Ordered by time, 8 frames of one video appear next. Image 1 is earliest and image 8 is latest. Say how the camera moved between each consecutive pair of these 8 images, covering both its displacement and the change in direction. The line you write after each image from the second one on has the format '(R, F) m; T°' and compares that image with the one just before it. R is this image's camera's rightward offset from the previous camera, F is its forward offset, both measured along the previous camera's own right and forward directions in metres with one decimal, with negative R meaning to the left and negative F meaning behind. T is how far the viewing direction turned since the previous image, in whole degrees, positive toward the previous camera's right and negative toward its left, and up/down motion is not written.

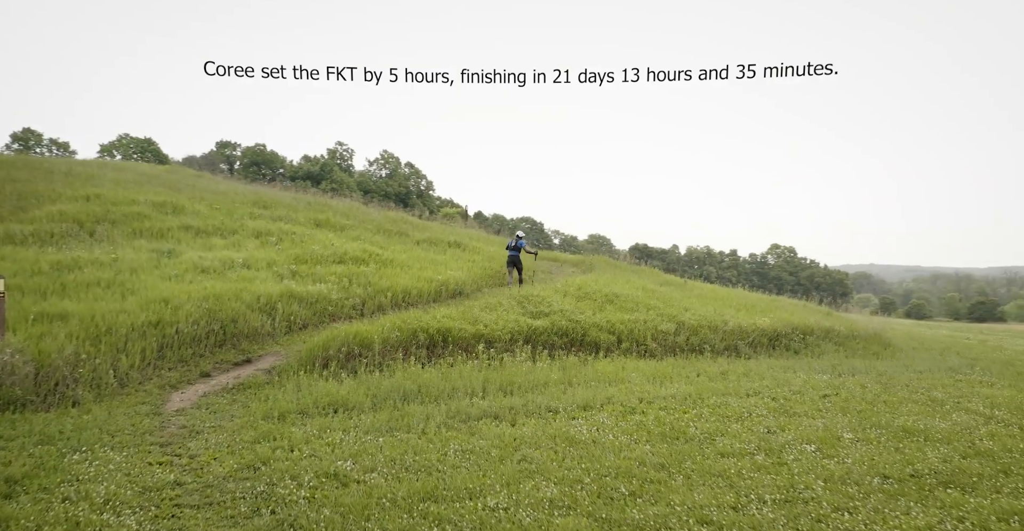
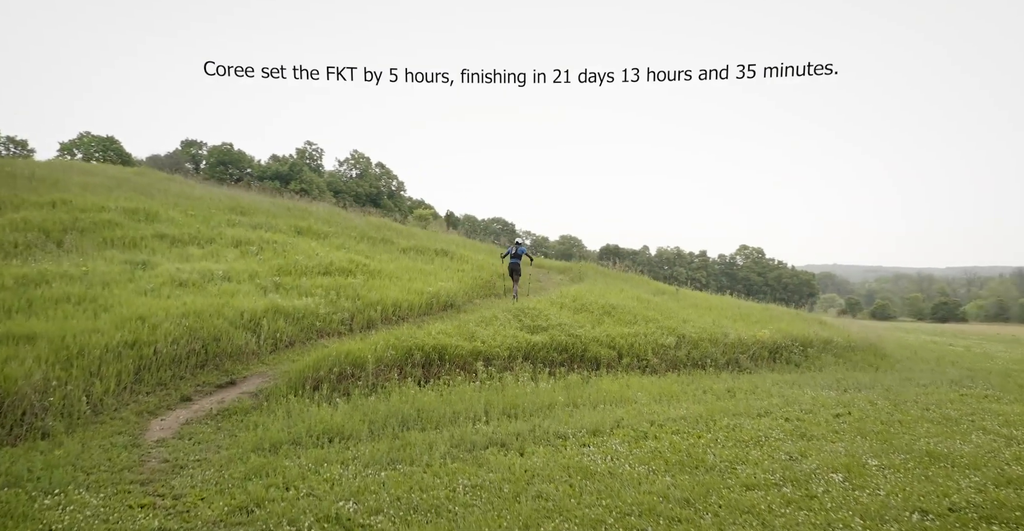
(-0.4, +0.4) m; +2°
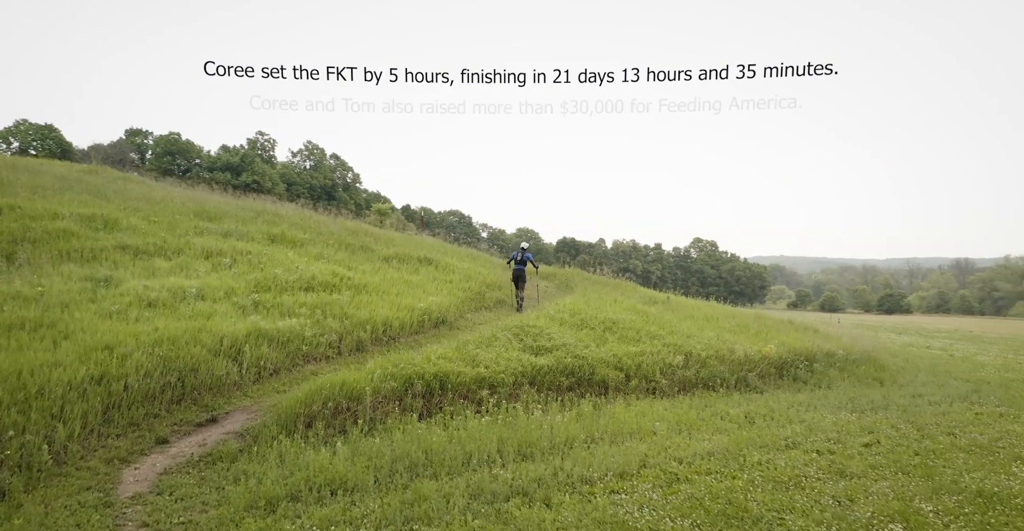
(-0.6, +0.6) m; +3°
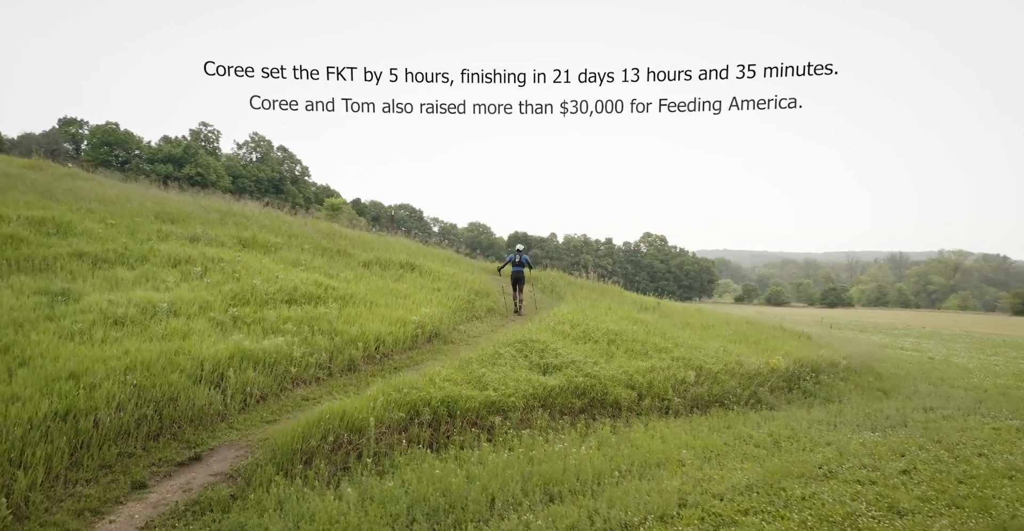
(-0.7, +0.7) m; +4°
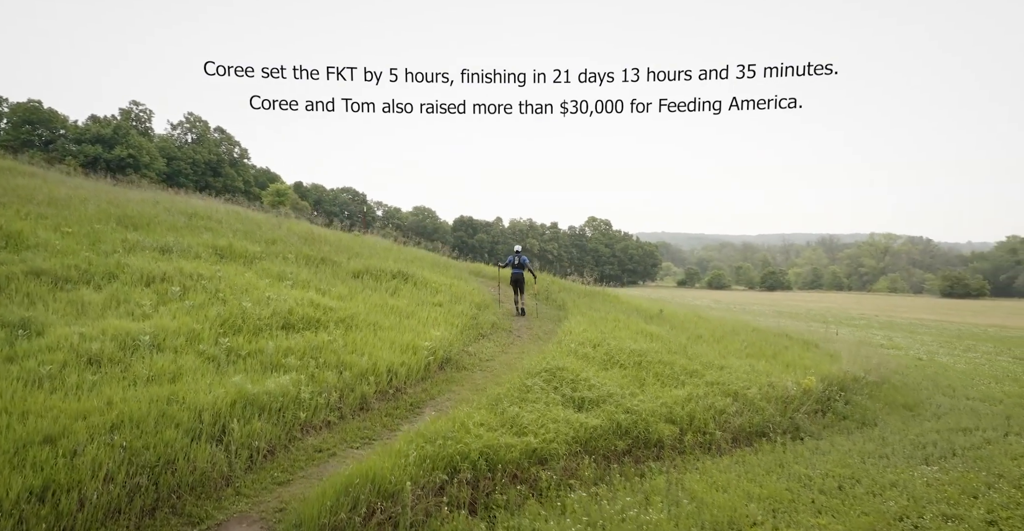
(-1.1, +0.9) m; +4°
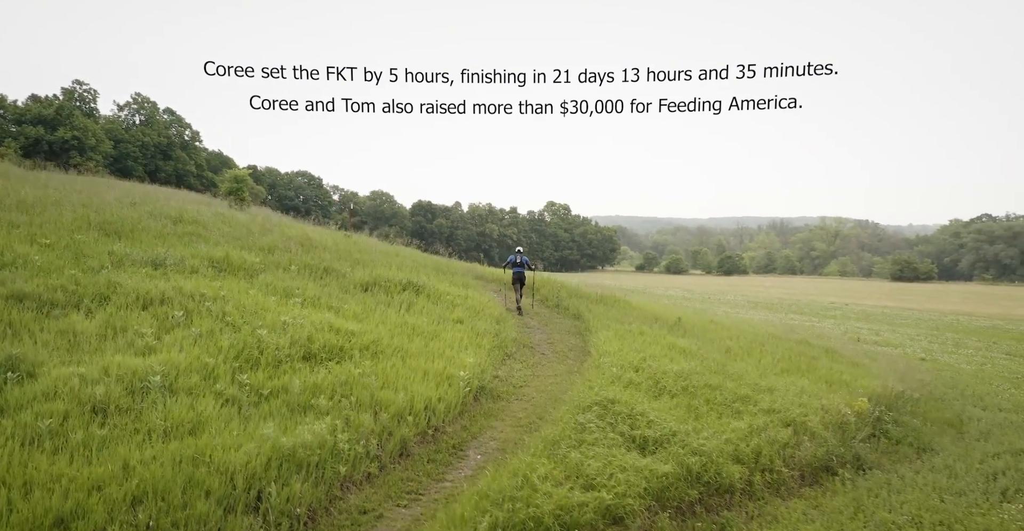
(-1.2, +0.9) m; +2°
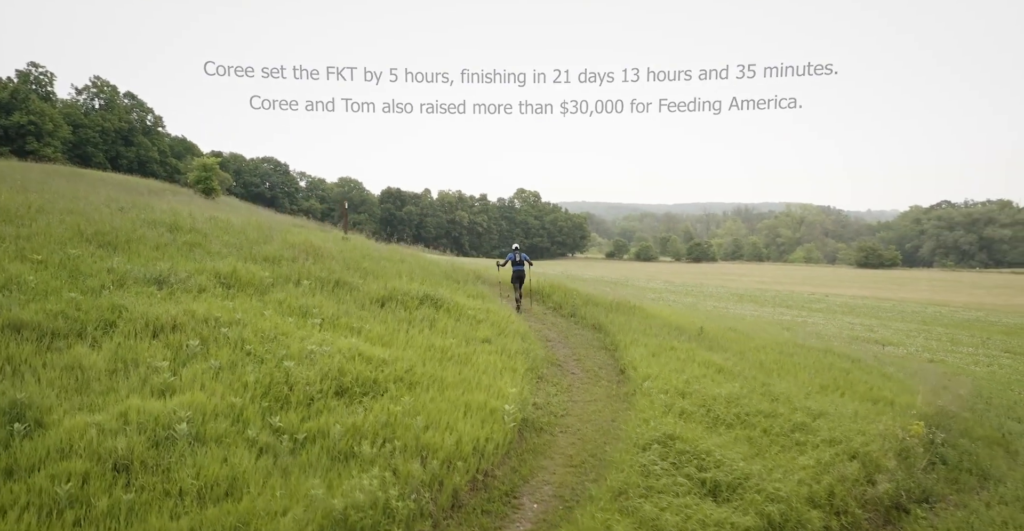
(-1.1, +0.7) m; +1°
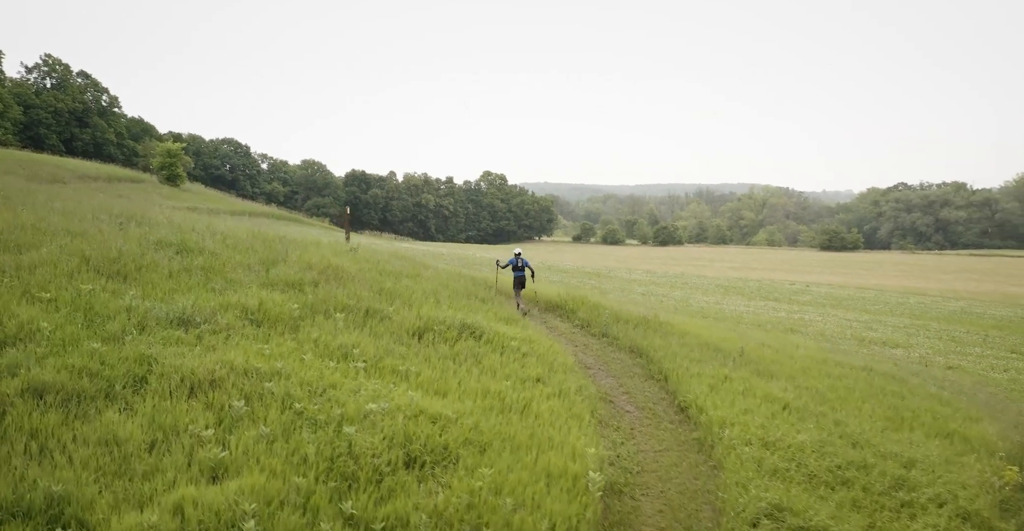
(-1.5, +0.9) m; +1°
